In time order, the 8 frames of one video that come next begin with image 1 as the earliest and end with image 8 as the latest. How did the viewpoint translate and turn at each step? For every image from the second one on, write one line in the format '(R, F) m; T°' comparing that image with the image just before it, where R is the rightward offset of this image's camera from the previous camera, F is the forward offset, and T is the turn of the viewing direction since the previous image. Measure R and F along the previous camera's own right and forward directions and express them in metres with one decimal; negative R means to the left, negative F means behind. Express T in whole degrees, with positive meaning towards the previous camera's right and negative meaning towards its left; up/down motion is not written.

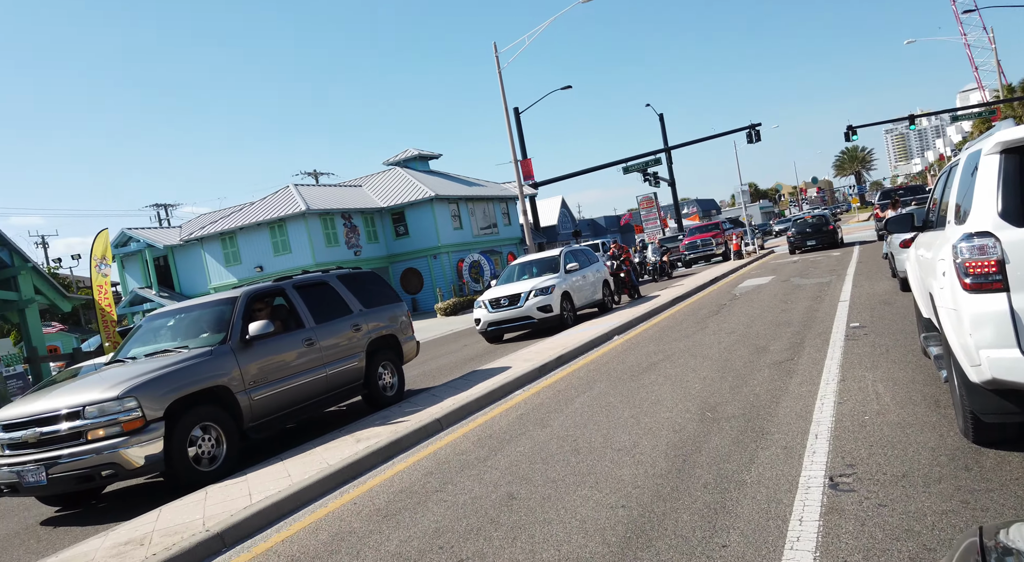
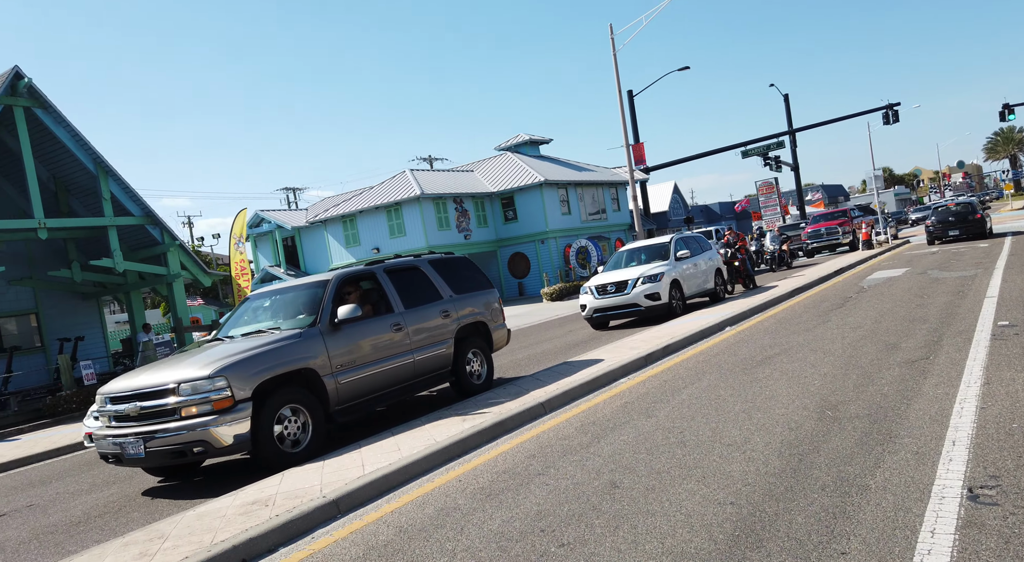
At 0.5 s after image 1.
(0.0, 0.0) m; -9°
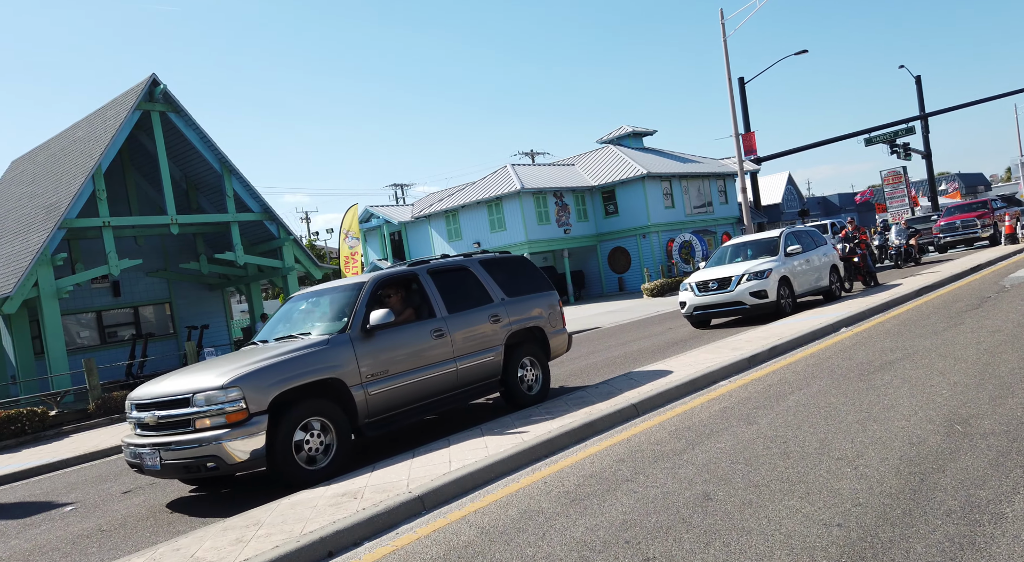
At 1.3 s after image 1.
(+0.1, +0.2) m; -8°
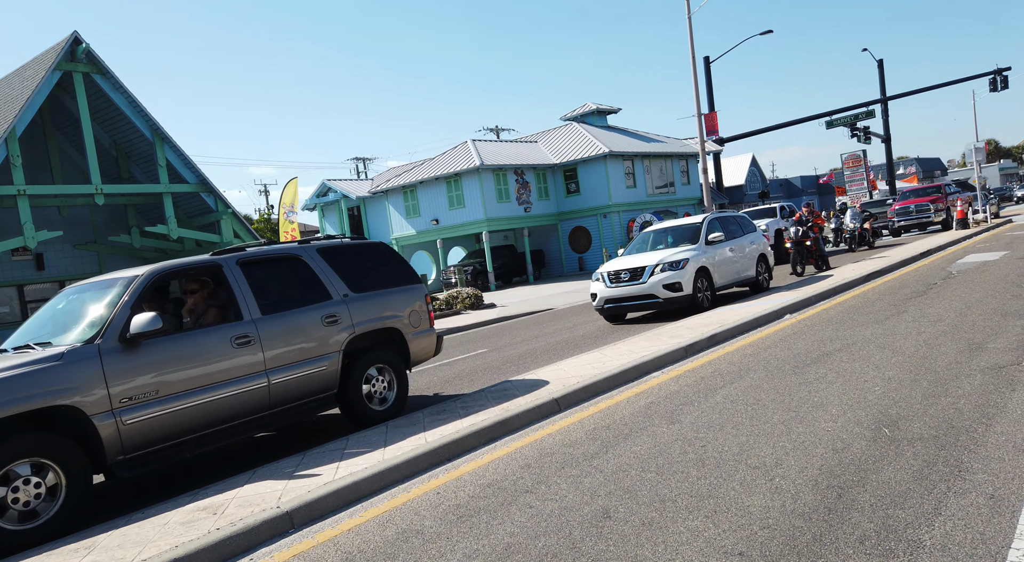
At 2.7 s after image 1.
(+0.5, +0.5) m; +3°
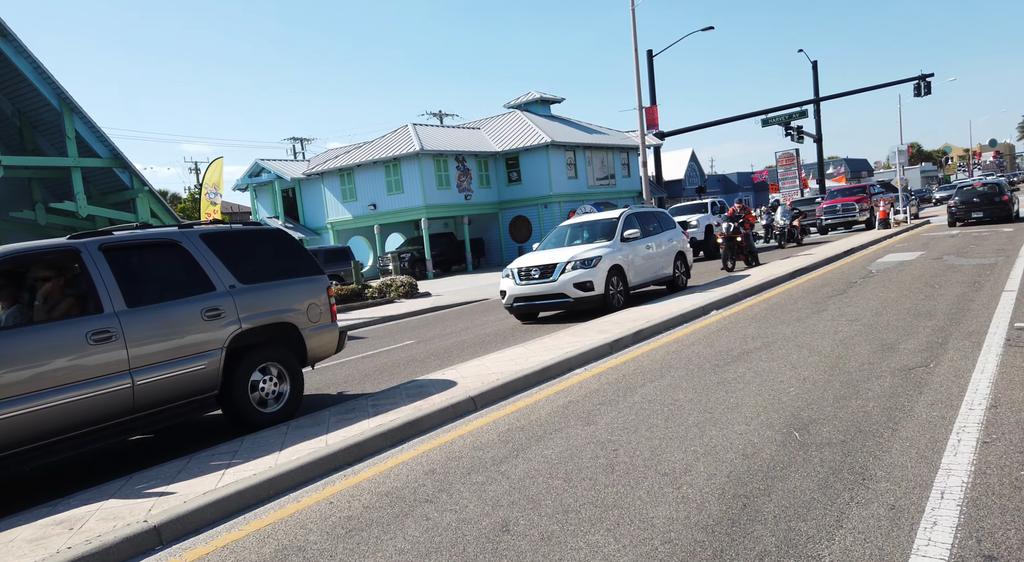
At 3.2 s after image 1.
(+0.2, +0.2) m; +5°
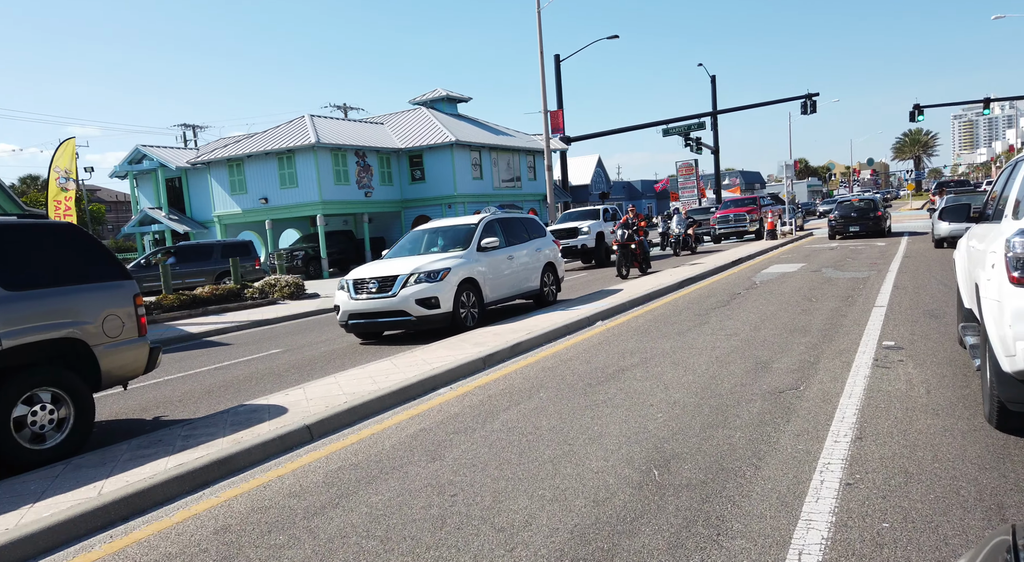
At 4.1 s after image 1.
(+0.5, +0.6) m; +7°
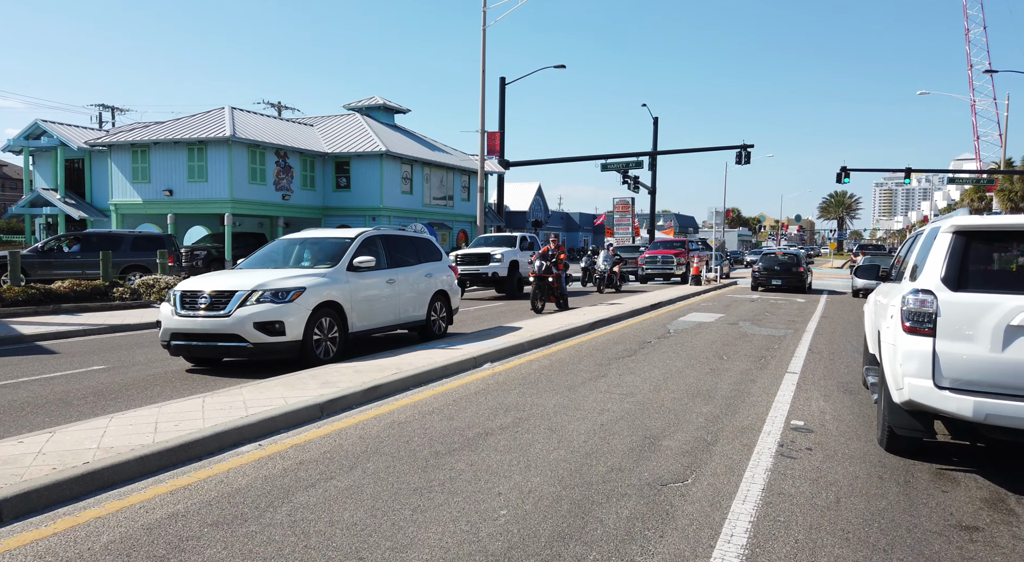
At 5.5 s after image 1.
(+0.7, +1.3) m; +5°
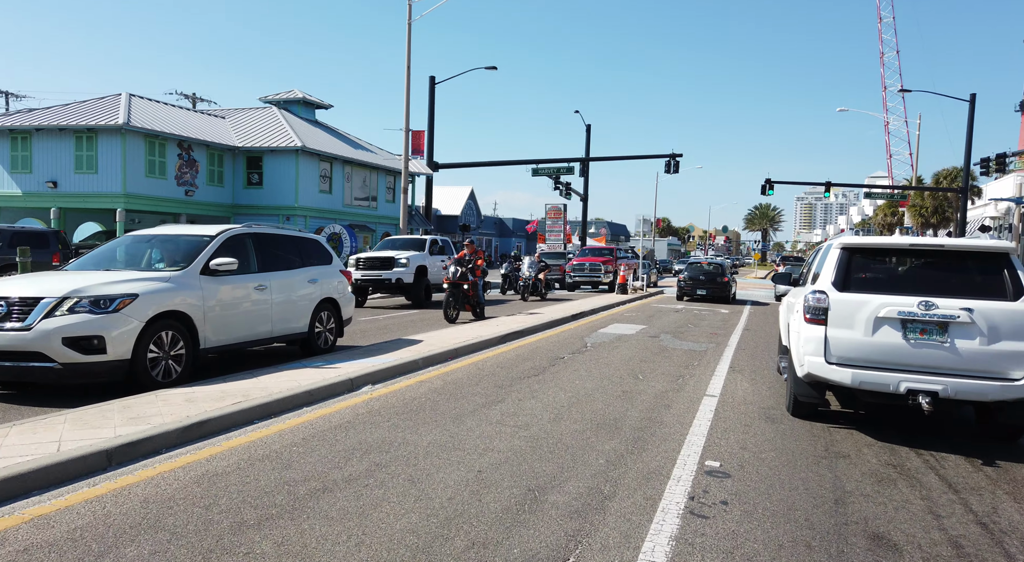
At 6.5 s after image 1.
(+0.6, +1.3) m; +5°
